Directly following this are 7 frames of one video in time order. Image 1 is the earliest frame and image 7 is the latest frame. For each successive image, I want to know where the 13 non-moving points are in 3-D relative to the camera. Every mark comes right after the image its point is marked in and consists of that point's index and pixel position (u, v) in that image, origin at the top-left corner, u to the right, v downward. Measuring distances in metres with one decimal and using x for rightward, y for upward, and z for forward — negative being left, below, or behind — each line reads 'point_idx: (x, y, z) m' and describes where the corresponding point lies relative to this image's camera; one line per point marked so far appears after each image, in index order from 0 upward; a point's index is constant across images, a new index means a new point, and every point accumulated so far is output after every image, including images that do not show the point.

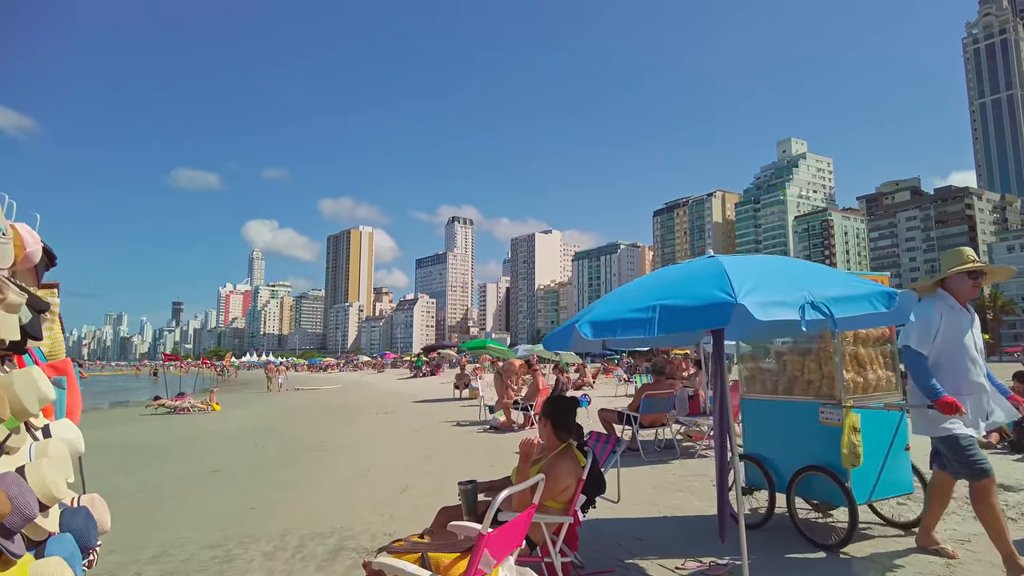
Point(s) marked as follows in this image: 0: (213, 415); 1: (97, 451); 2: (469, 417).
0: (-10.3, -4.4, +19.4) m
1: (-7.7, -3.0, +10.6) m
2: (-1.1, -3.1, +14.0) m
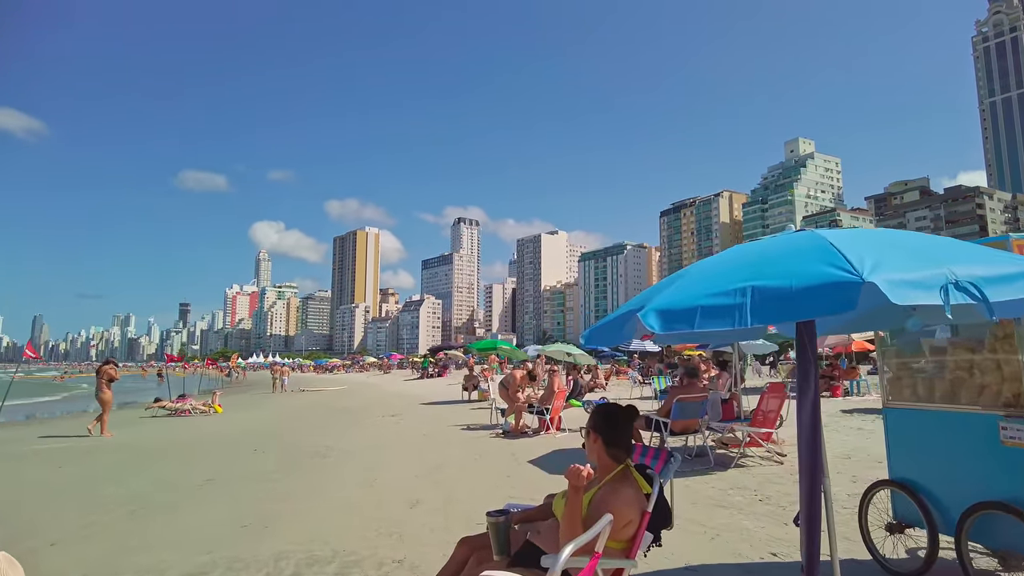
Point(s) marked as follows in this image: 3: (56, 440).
0: (-10.0, -4.4, +18.9) m
1: (-7.4, -3.0, +10.0) m
2: (-0.8, -3.1, +13.3) m
3: (-10.1, -3.4, +12.6) m
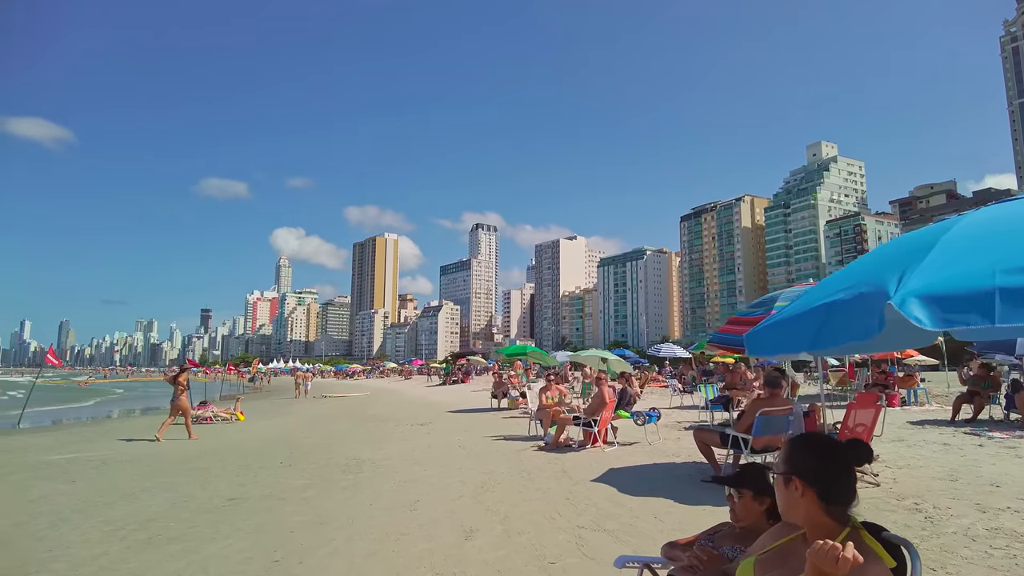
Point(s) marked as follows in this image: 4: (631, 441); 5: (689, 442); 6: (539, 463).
0: (-8.9, -4.5, +18.3) m
1: (-6.7, -3.0, +9.4) m
2: (+0.1, -3.1, +12.5) m
3: (-9.3, -3.4, +12.0) m
4: (+2.1, -2.7, +10.2) m
5: (+3.1, -2.7, +10.1) m
6: (+0.4, -2.6, +8.6) m
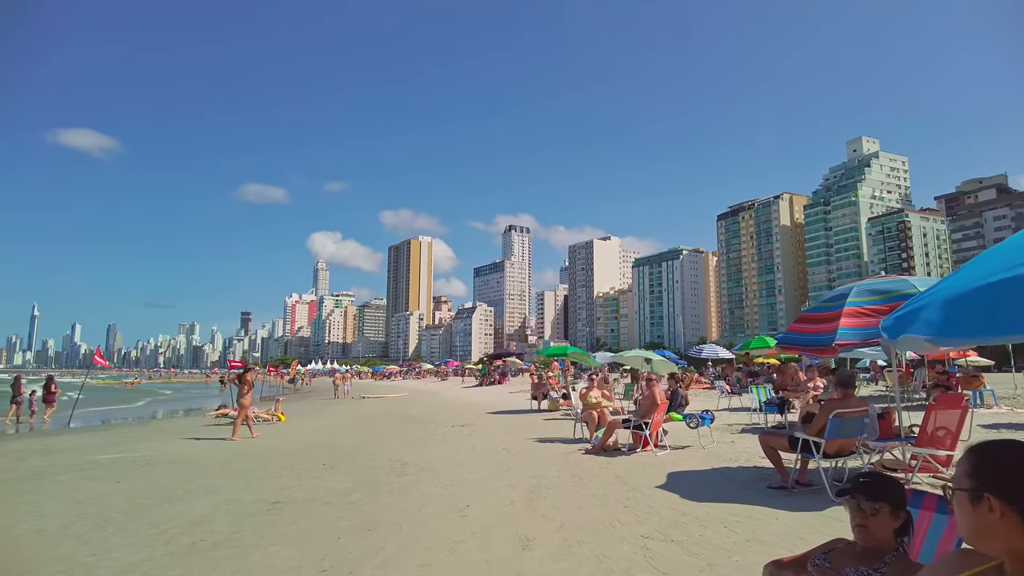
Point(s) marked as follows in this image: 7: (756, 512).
0: (-7.7, -4.5, +18.4) m
1: (-5.9, -3.0, +9.4) m
2: (+1.0, -3.1, +12.1) m
3: (-8.3, -3.4, +12.2) m
4: (+2.9, -2.6, +9.7) m
5: (+3.9, -2.6, +9.5) m
6: (+1.1, -2.6, +8.3) m
7: (+2.4, -2.2, +5.5) m
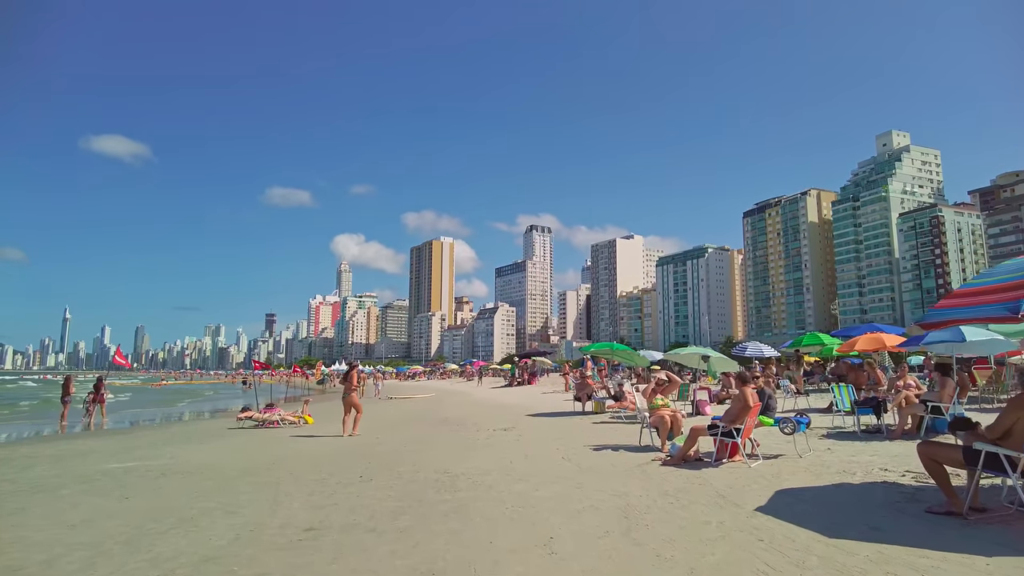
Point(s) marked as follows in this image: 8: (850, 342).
0: (-6.4, -4.3, +17.3) m
1: (-5.0, -2.8, +8.3) m
2: (+2.0, -2.8, +10.7) m
3: (-7.3, -3.3, +11.2) m
4: (+3.8, -2.4, +8.3) m
5: (+4.8, -2.3, +8.0) m
6: (+2.0, -2.3, +6.9) m
7: (+3.1, -1.9, +4.1) m
8: (+8.6, -1.4, +14.5) m
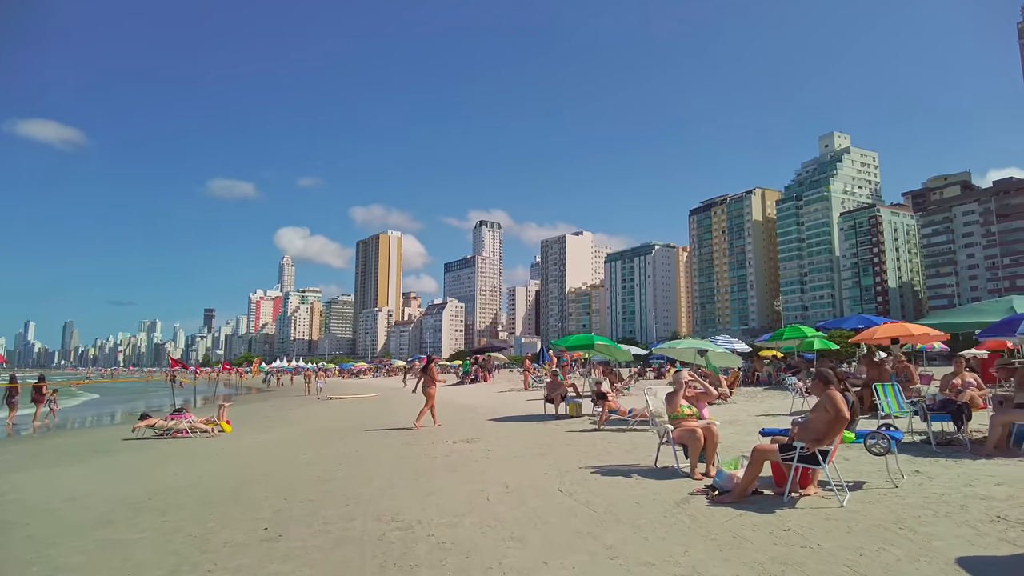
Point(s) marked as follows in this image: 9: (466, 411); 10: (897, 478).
0: (-7.4, -3.8, +14.0) m
1: (-5.1, -2.3, +5.1) m
2: (+1.6, -2.4, +8.2) m
3: (-7.7, -2.8, +7.8) m
4: (+3.6, -2.0, +5.9) m
5: (+4.7, -2.0, +5.8) m
6: (+1.9, -2.0, +4.4) m
7: (+3.3, -1.6, +1.7) m
8: (+7.8, -1.0, +12.5) m
9: (-1.3, -3.9, +18.2) m
10: (+4.0, -2.0, +6.0) m
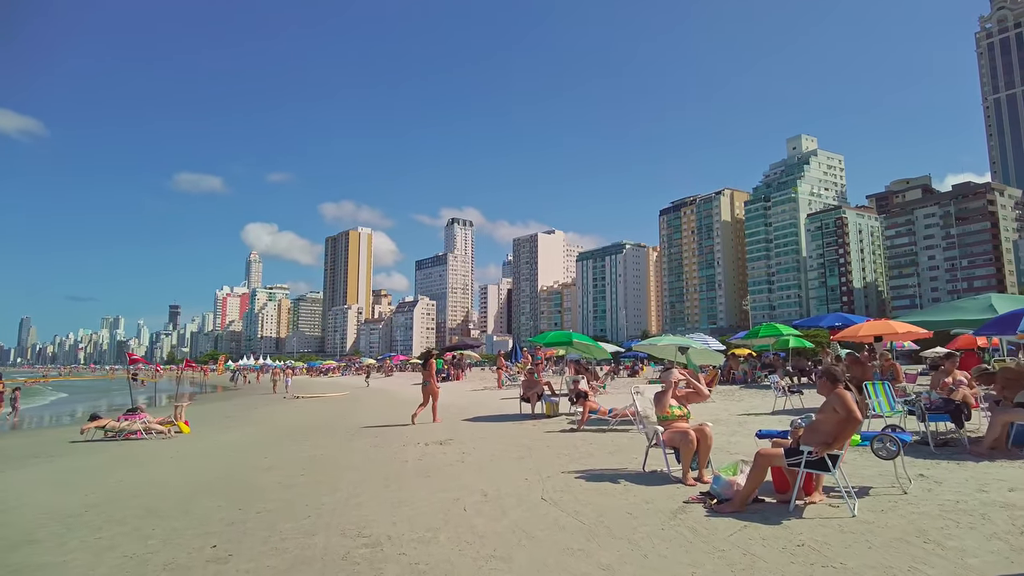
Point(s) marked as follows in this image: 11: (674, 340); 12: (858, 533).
0: (-7.9, -3.6, +13.1) m
1: (-5.3, -2.2, +4.3) m
2: (+1.3, -2.3, +7.7) m
3: (-8.0, -2.6, +6.8) m
4: (+3.4, -1.9, +5.5) m
5: (+4.5, -1.9, +5.4) m
6: (+1.8, -1.9, +3.9) m
7: (+3.4, -1.5, +1.3) m
8: (+7.3, -0.9, +12.3) m
9: (-2.1, -3.8, +17.6) m
10: (+3.9, -1.9, +5.7) m
11: (+3.7, -1.2, +13.3) m
12: (+2.7, -1.9, +4.4) m
